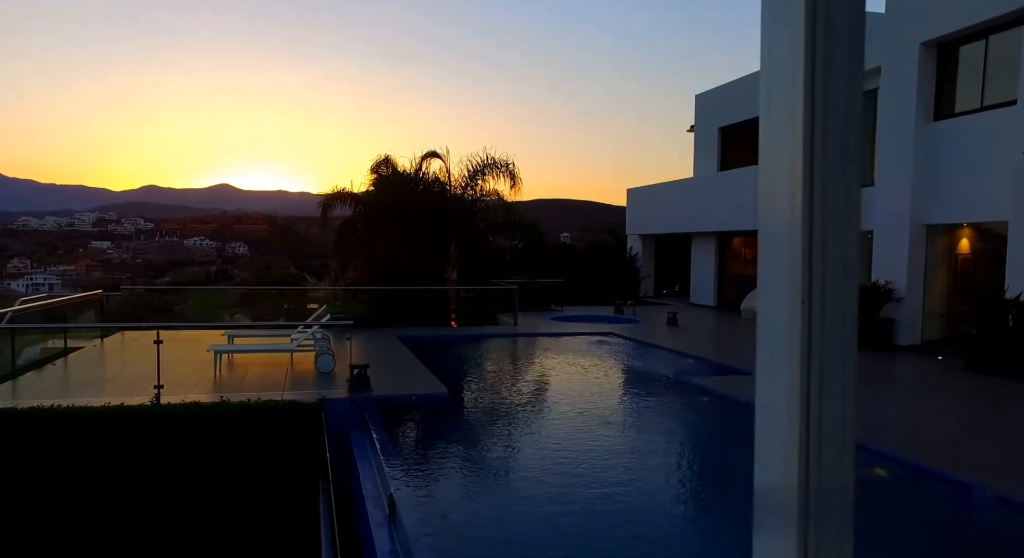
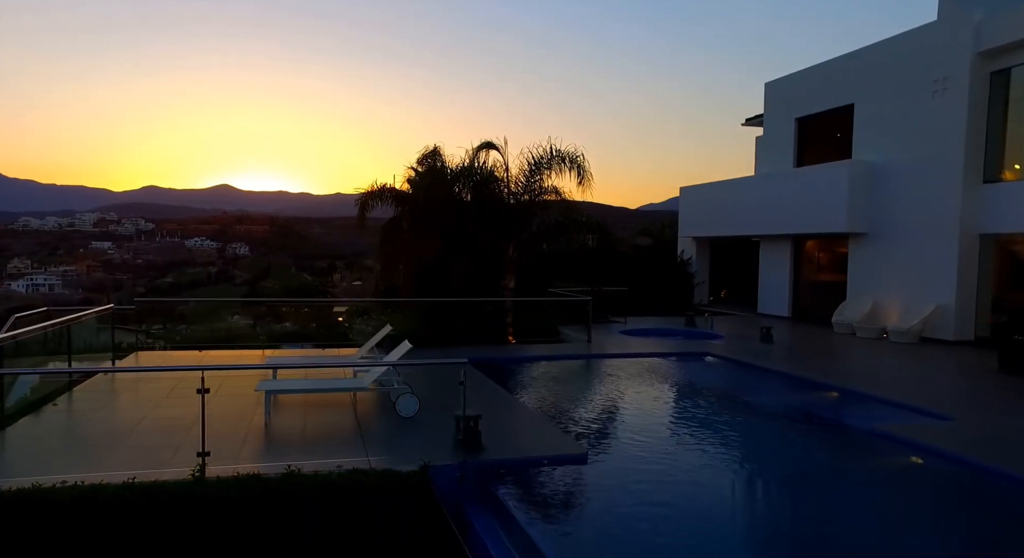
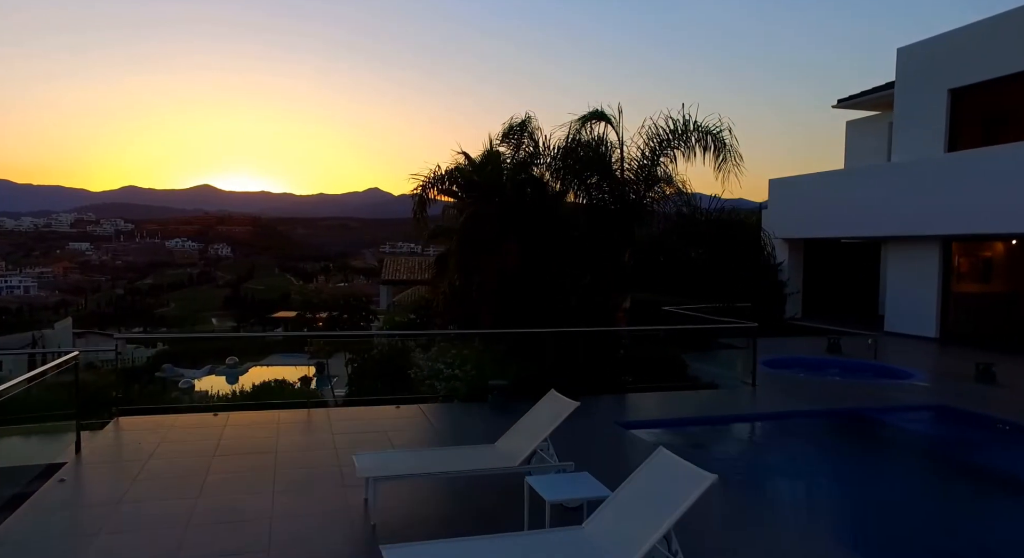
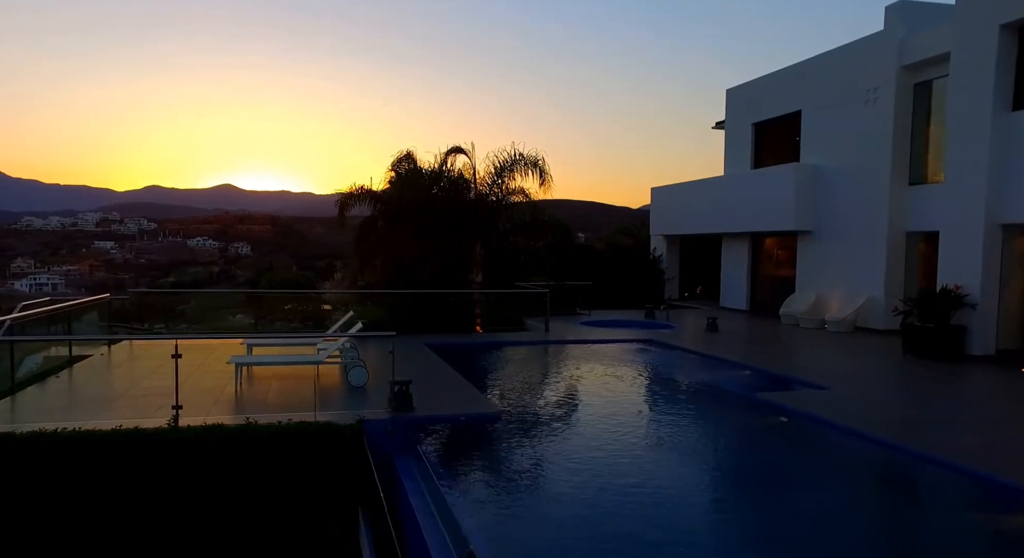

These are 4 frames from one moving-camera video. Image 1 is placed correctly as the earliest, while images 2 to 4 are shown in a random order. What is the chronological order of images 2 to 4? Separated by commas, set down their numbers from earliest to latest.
4, 2, 3
